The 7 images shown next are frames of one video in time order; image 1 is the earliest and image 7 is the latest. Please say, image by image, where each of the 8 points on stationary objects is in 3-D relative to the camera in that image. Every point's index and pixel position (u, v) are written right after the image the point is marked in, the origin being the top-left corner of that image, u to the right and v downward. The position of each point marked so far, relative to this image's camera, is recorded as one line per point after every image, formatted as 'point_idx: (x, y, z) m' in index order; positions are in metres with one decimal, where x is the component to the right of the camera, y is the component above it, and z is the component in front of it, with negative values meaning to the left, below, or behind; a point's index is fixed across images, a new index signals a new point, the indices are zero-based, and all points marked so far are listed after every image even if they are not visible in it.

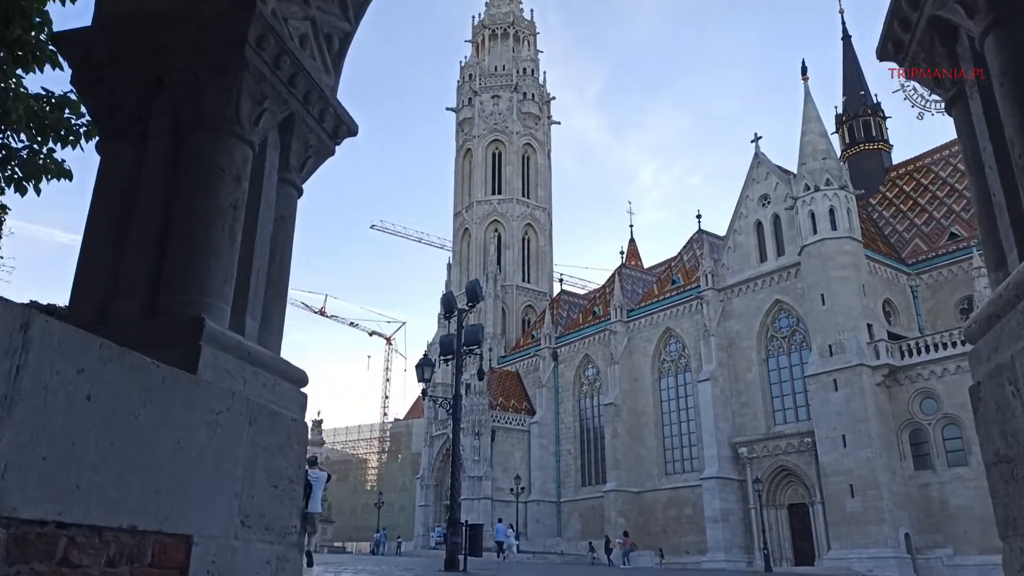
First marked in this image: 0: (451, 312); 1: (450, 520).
0: (-1.3, -0.5, +15.4) m
1: (-1.1, -4.1, +12.7) m
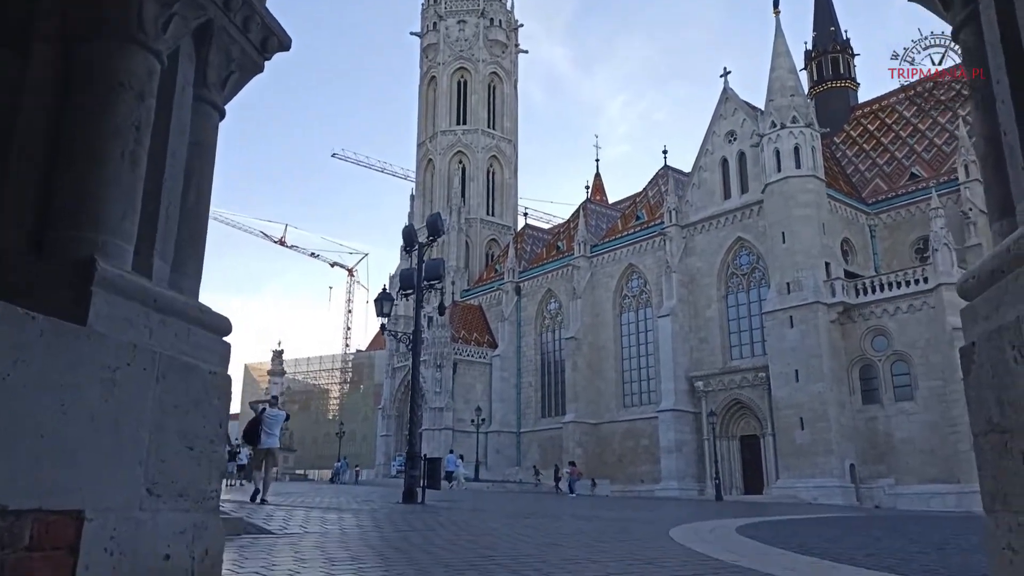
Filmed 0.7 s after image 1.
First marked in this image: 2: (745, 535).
0: (-2.1, +0.9, +15.0) m
1: (-1.8, -2.9, +12.7) m
2: (+2.5, -2.7, +7.9) m
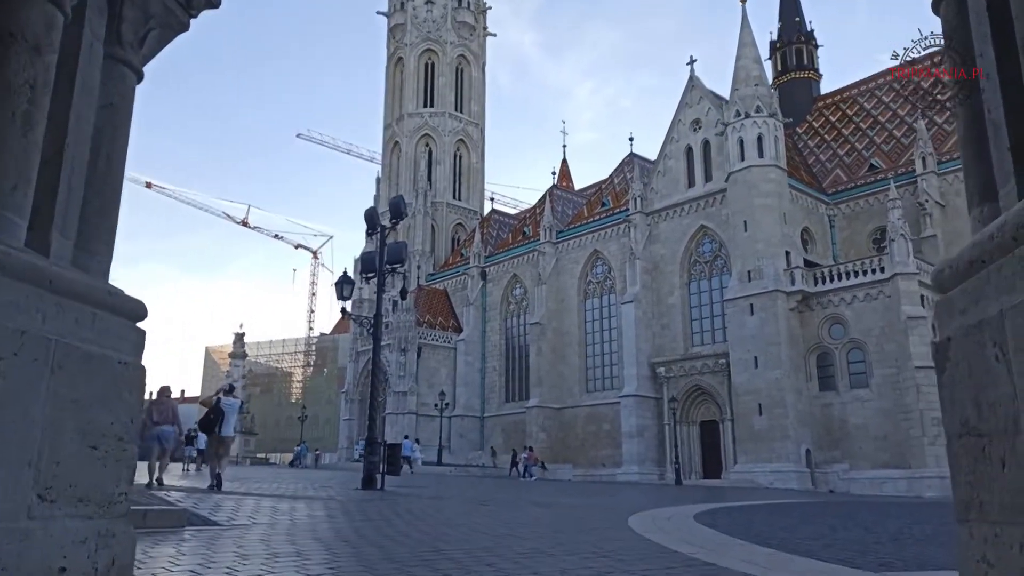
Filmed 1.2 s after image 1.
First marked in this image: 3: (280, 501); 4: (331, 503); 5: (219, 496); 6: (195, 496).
0: (-2.8, +1.2, +14.8) m
1: (-2.5, -2.7, +12.6) m
2: (+2.0, -2.6, +8.0) m
3: (-2.4, -2.2, +7.6) m
4: (-2.1, -2.5, +8.4) m
5: (-3.4, -2.4, +8.4) m
6: (-3.6, -2.3, +8.2) m
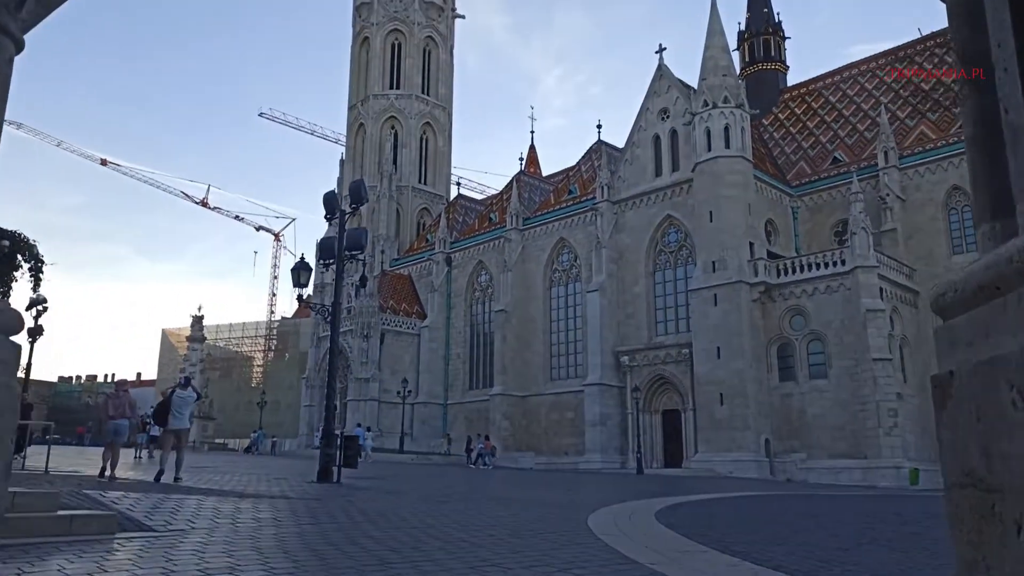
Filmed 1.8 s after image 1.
0: (-3.5, +1.5, +14.4) m
1: (-3.2, -2.4, +12.2) m
2: (+1.6, -2.5, +7.8) m
3: (-2.8, -2.1, +7.3) m
4: (-2.6, -2.3, +8.0) m
5: (-3.8, -2.3, +8.0) m
6: (-4.0, -2.2, +7.8) m
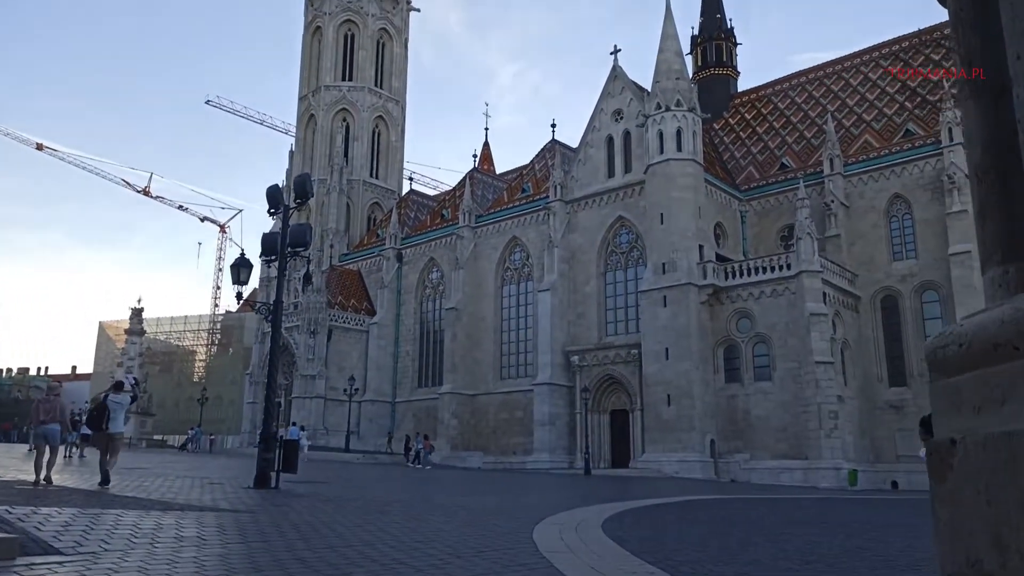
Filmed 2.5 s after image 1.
0: (-4.5, +1.5, +13.8) m
1: (-4.0, -2.4, +11.7) m
2: (+1.0, -2.6, +7.7) m
3: (-3.4, -2.1, +6.8) m
4: (-3.1, -2.3, +7.6) m
5: (-4.4, -2.2, +7.5) m
6: (-4.6, -2.2, +7.2) m
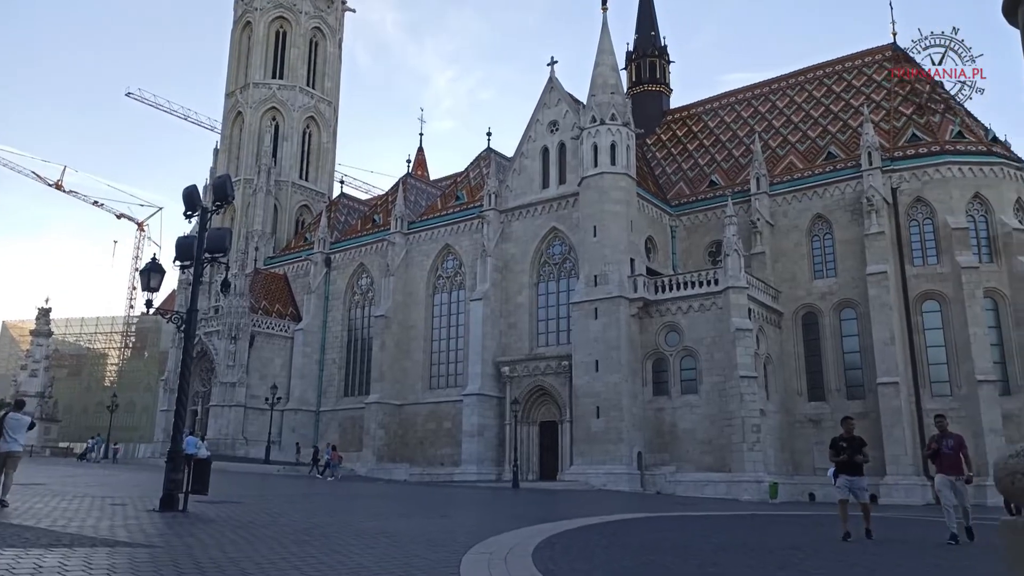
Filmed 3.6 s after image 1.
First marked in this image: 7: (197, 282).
0: (-5.7, +1.4, +13.0) m
1: (-5.1, -2.5, +11.0) m
2: (+0.3, -2.8, +7.4) m
3: (-4.0, -2.2, +6.1) m
4: (-3.9, -2.4, +6.9) m
5: (-5.1, -2.3, +6.6) m
6: (-5.2, -2.2, +6.4) m
7: (-5.1, +0.1, +11.8) m
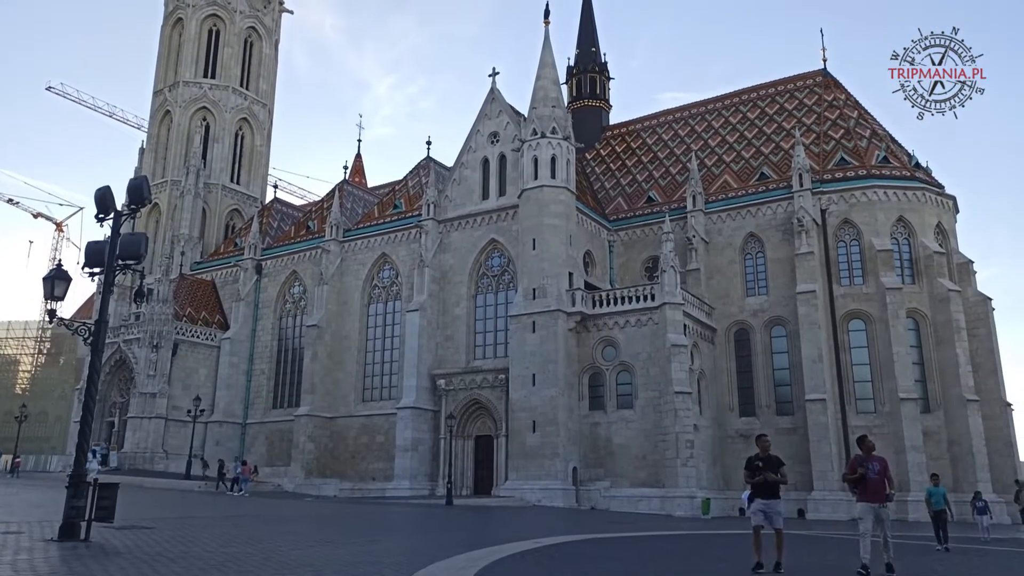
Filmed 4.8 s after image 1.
0: (-6.7, +1.3, +12.1) m
1: (-6.1, -2.6, +10.1) m
2: (-0.4, -3.0, +6.9) m
3: (-4.5, -2.3, +5.3) m
4: (-4.5, -2.5, +6.1) m
5: (-5.7, -2.4, +5.8) m
6: (-5.8, -2.3, +5.5) m
7: (-6.1, -0.1, +11.0) m
